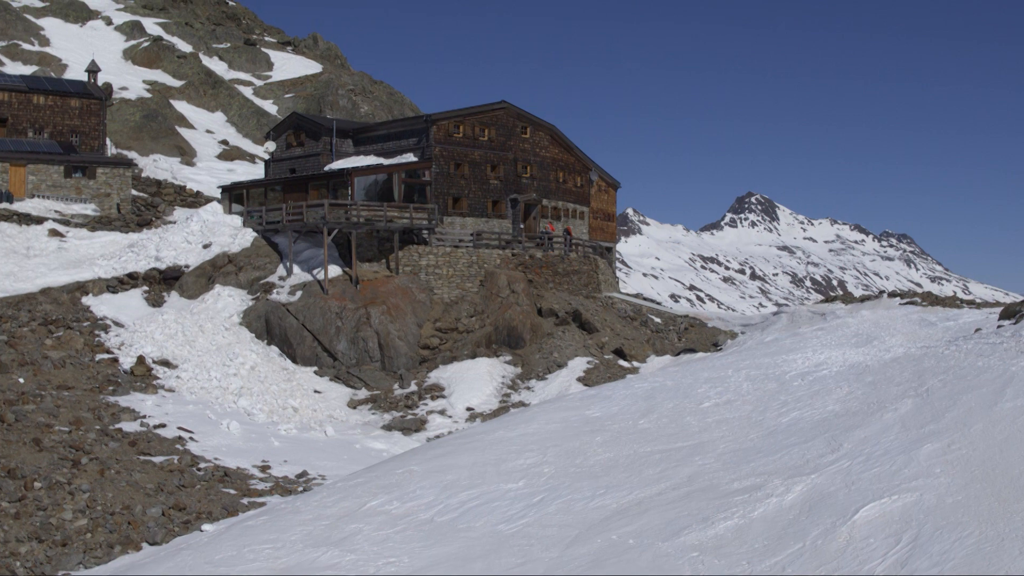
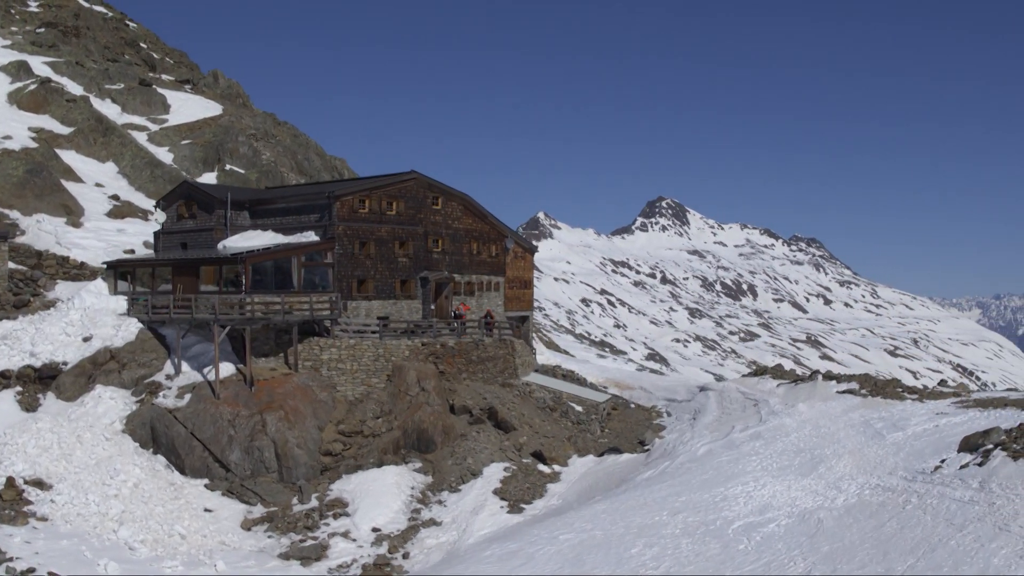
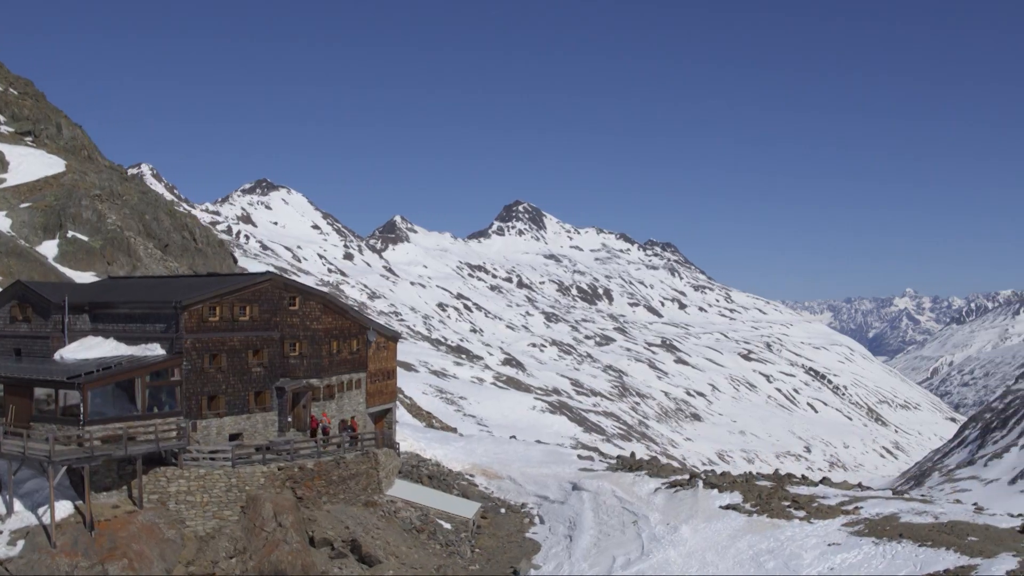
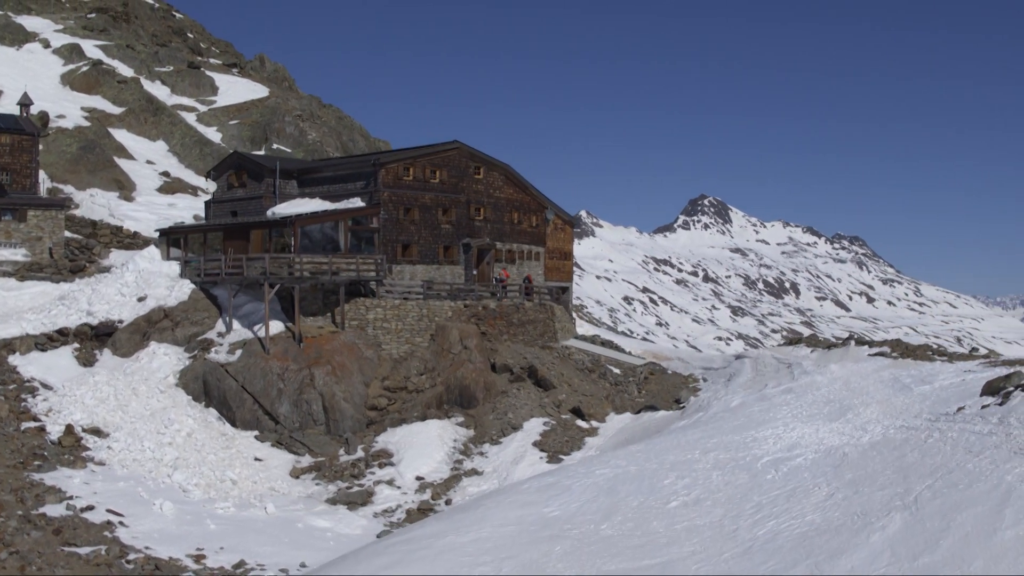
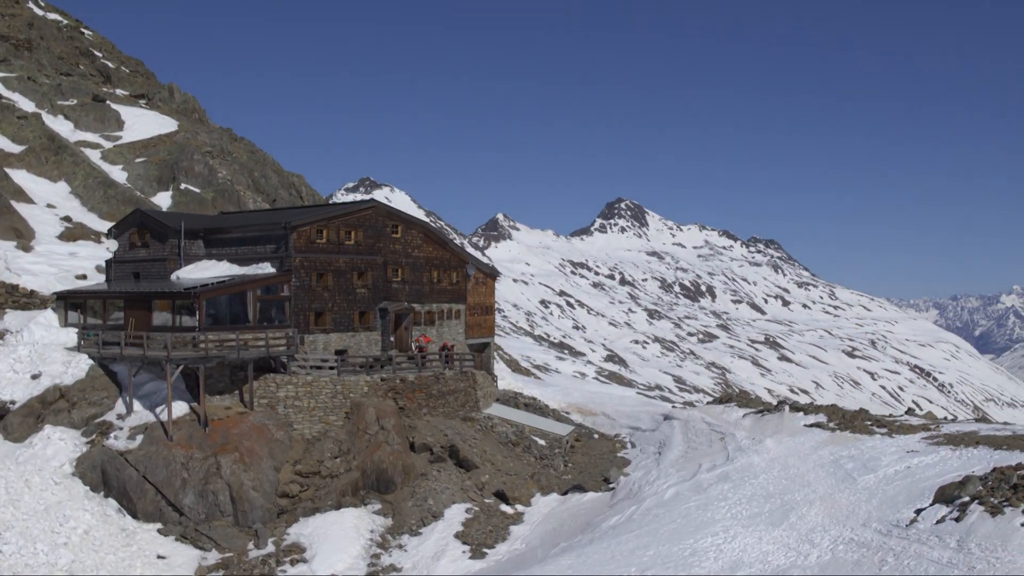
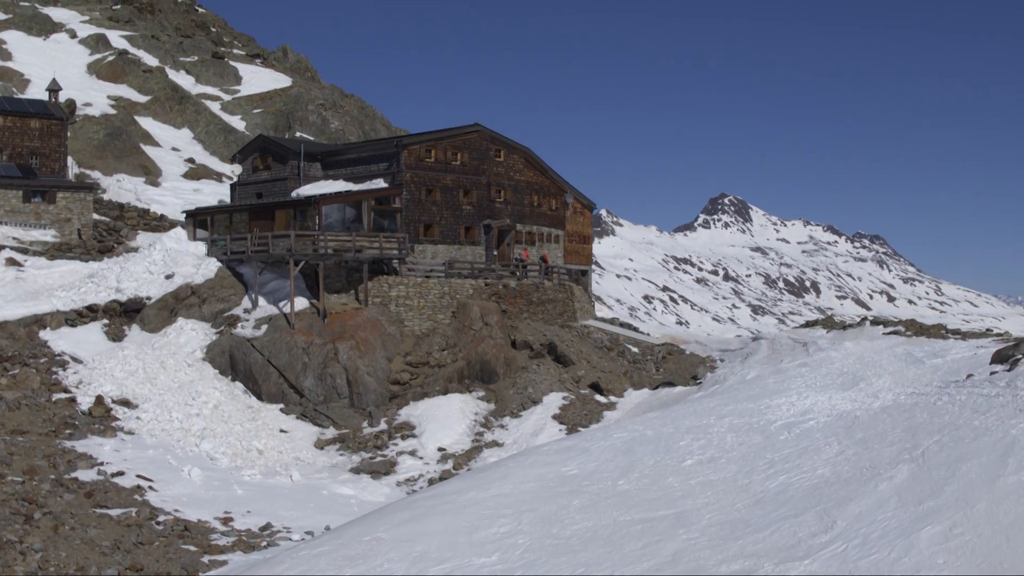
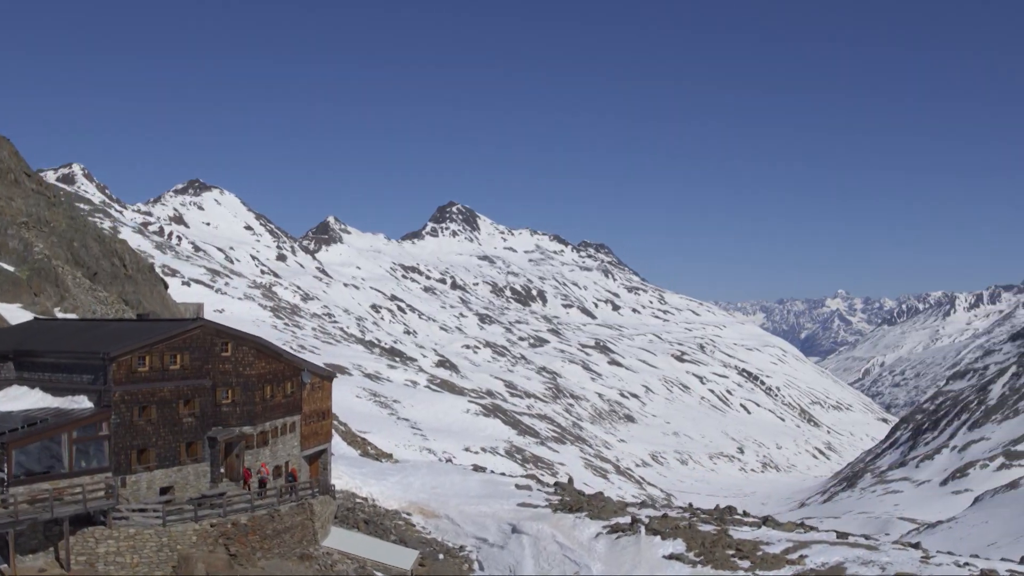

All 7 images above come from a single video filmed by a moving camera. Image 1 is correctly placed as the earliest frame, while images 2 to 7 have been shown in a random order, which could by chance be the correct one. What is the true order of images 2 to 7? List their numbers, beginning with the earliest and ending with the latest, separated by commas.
6, 4, 2, 5, 3, 7
